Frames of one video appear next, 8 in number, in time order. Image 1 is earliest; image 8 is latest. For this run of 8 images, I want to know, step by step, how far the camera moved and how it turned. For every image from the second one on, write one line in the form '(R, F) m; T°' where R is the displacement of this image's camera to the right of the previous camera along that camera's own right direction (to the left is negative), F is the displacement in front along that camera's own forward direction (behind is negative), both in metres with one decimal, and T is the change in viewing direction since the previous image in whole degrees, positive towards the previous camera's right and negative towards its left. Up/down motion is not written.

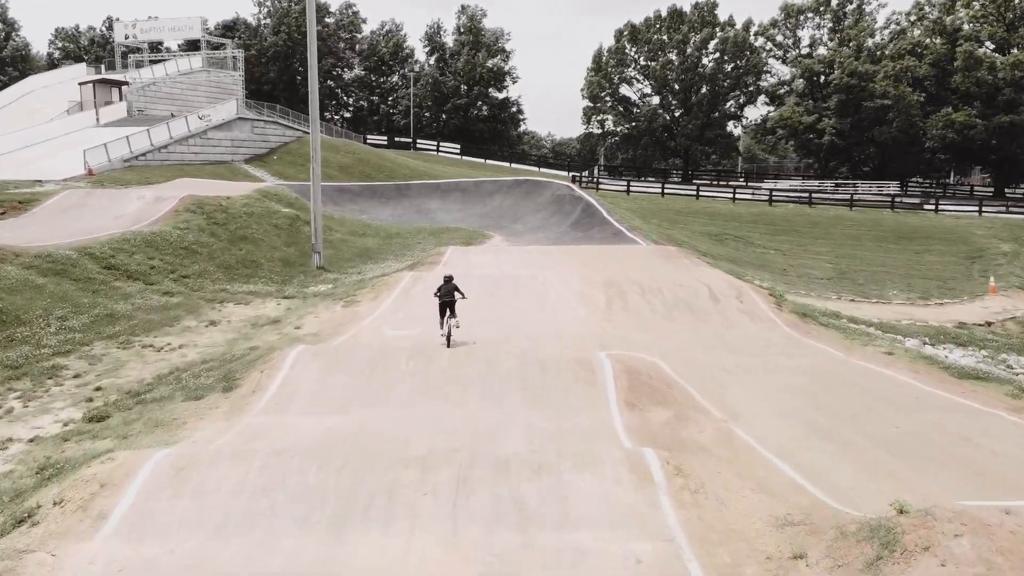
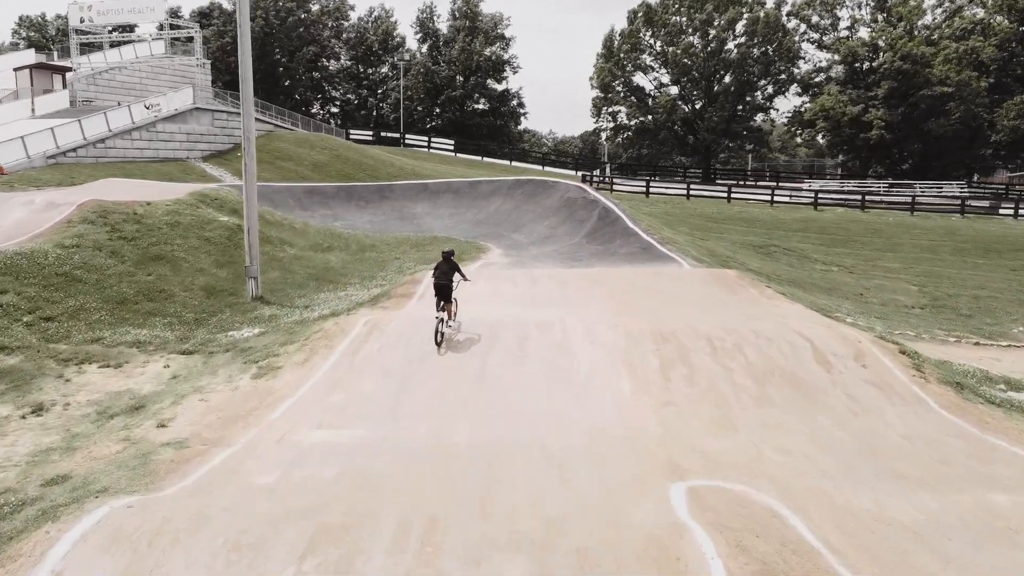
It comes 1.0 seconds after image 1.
(0.0, +5.8) m; 0°
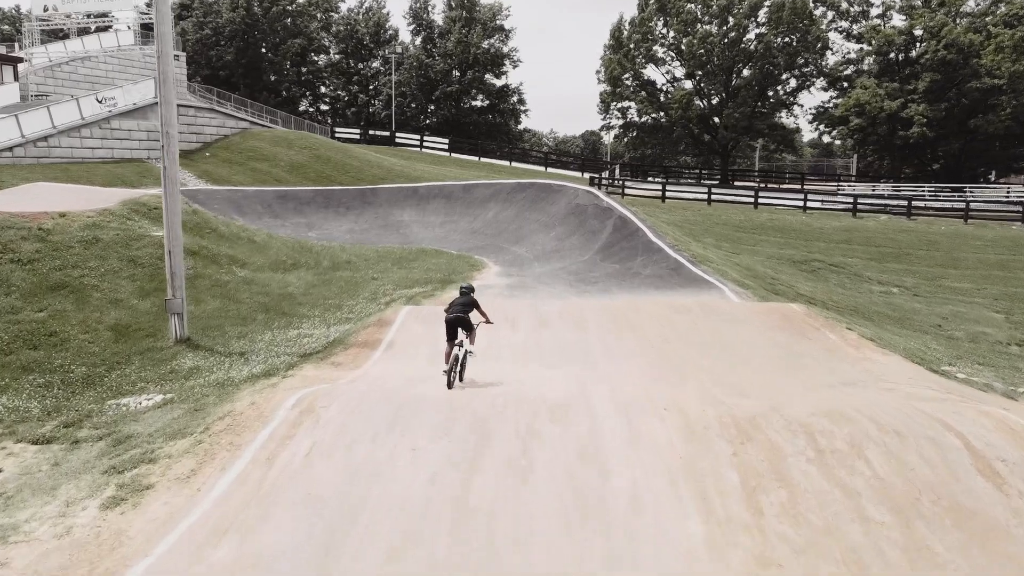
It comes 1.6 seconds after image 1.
(0.0, +3.9) m; 0°
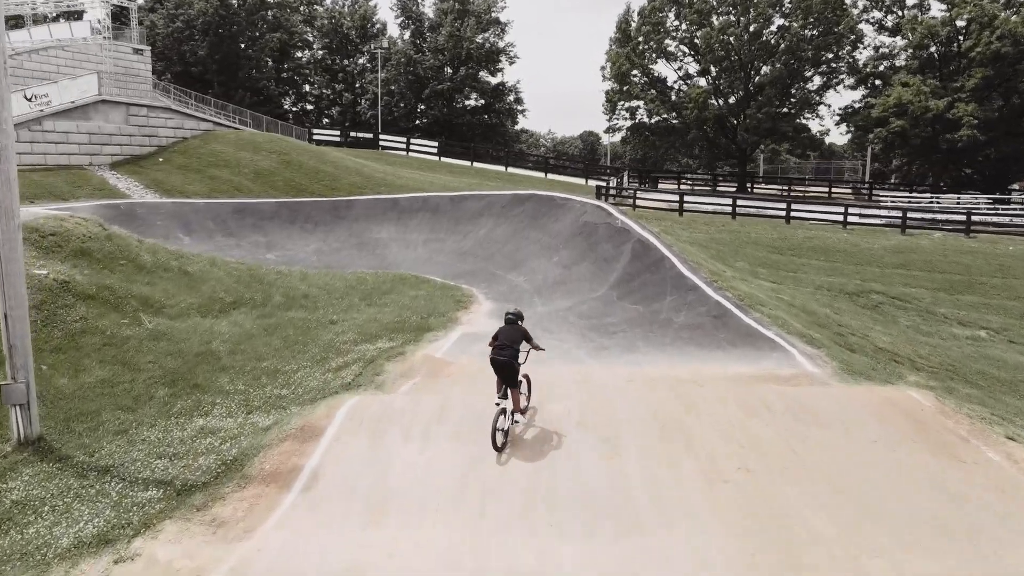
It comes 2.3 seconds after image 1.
(0.0, +4.1) m; 0°
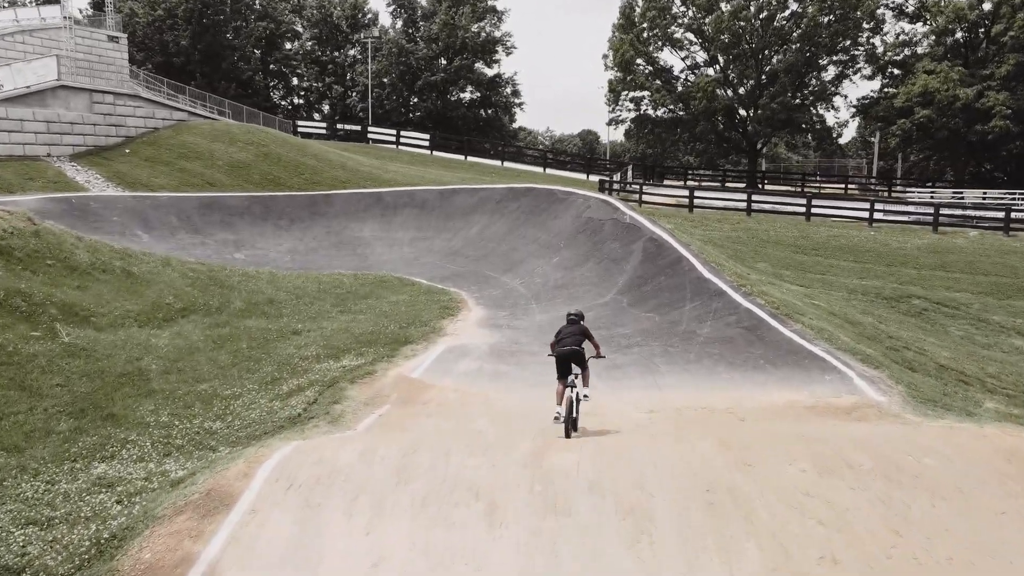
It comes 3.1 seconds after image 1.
(+0.1, +2.2) m; 0°
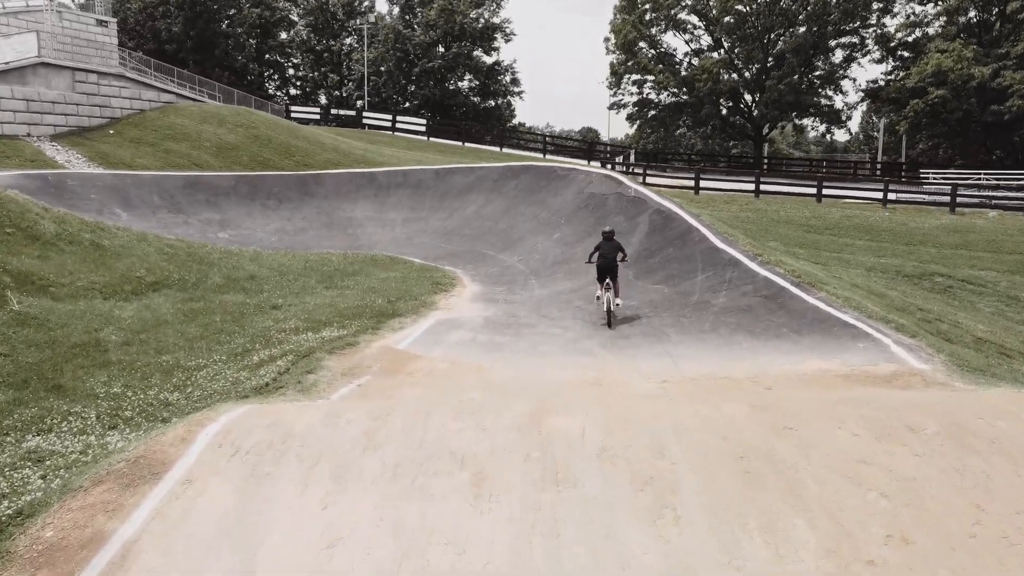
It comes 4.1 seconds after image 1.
(0.0, +1.0) m; 0°
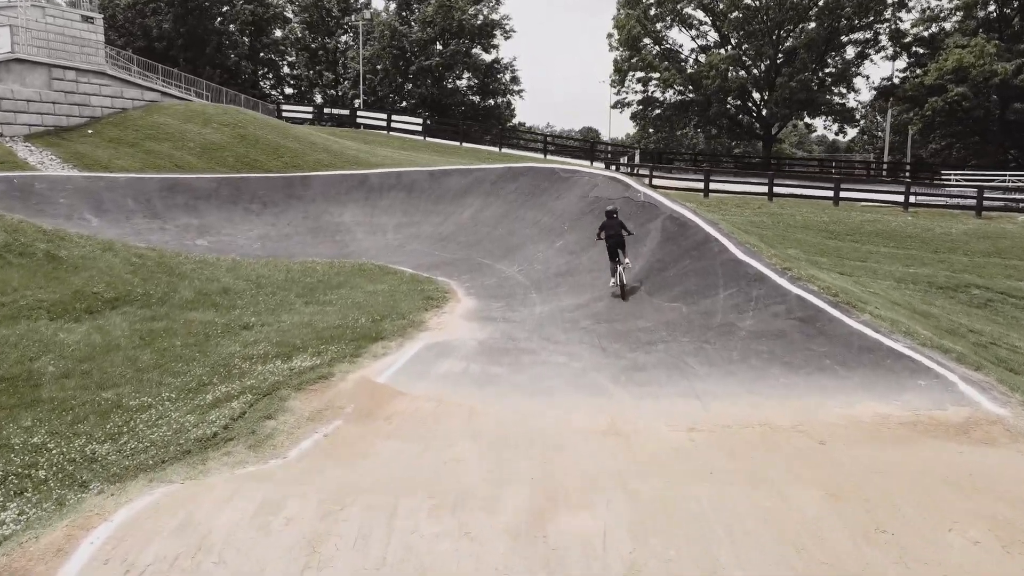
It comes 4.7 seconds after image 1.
(0.0, +1.3) m; 0°
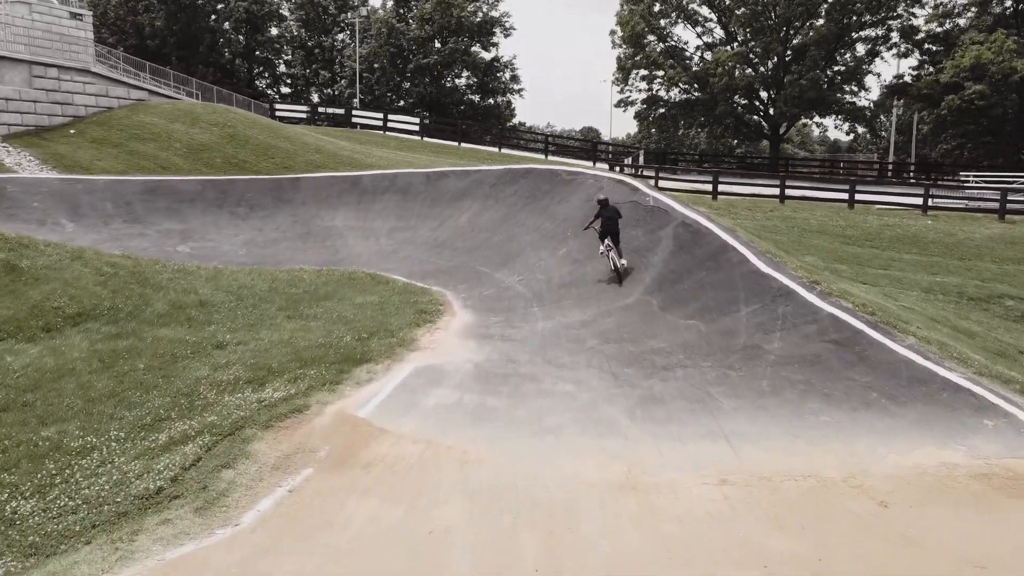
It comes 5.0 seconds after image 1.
(0.0, +1.0) m; 0°
